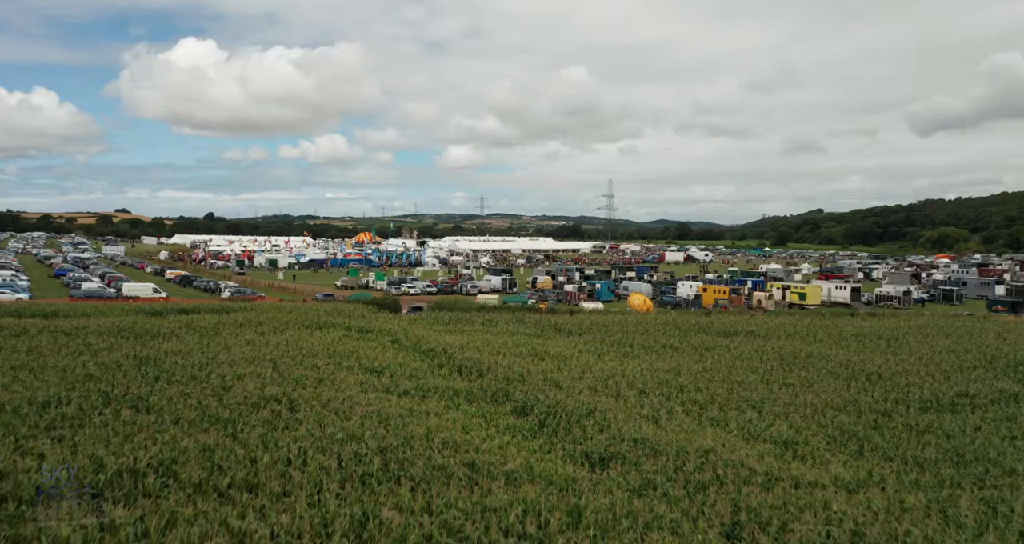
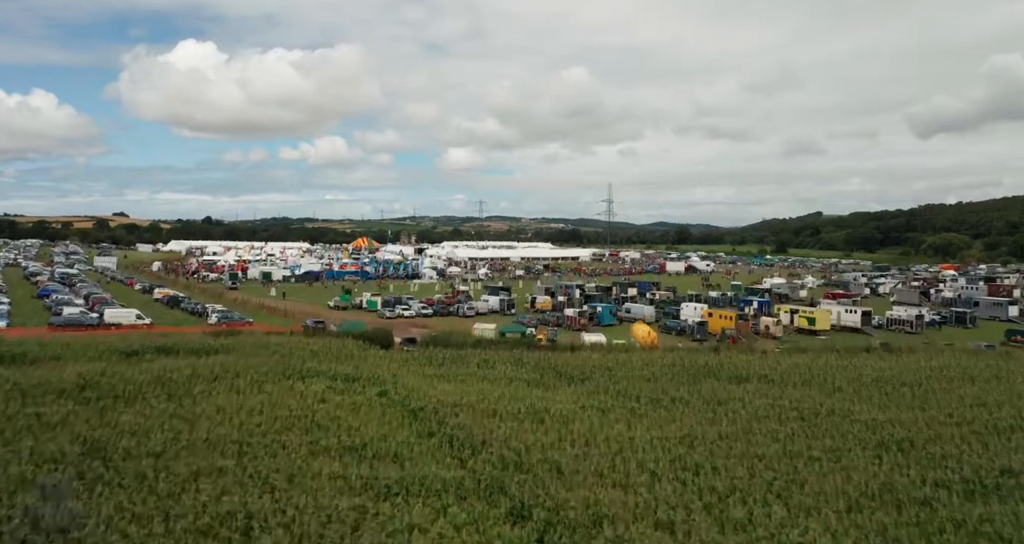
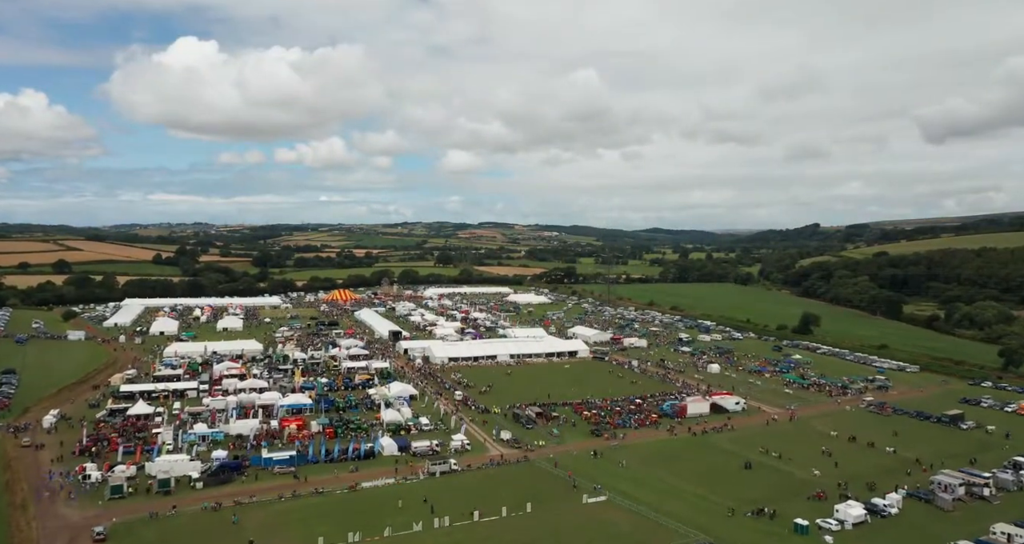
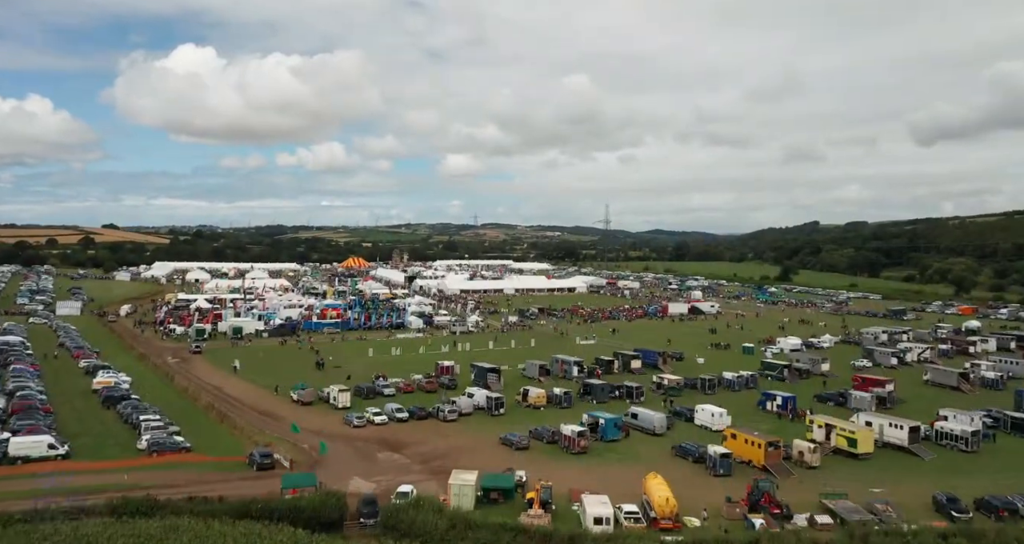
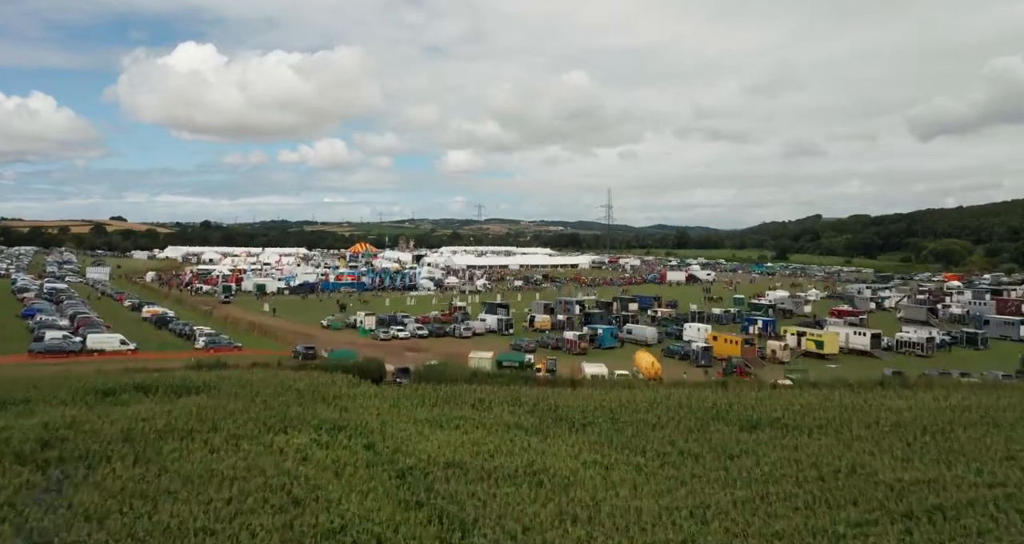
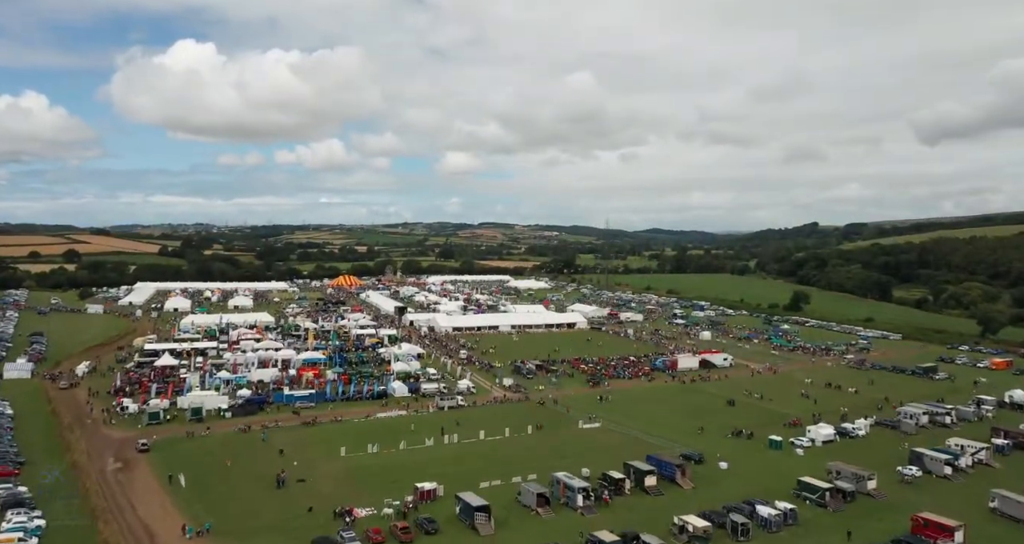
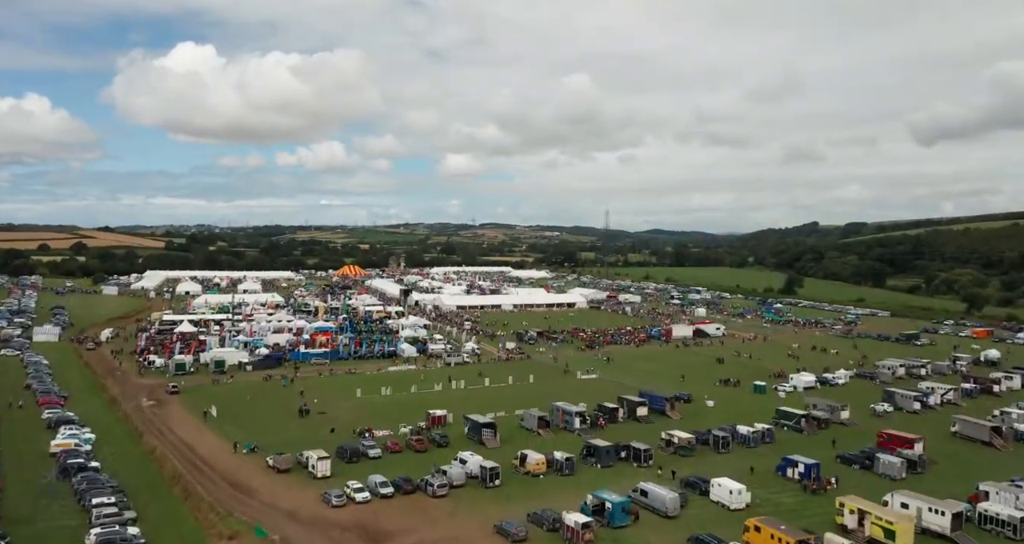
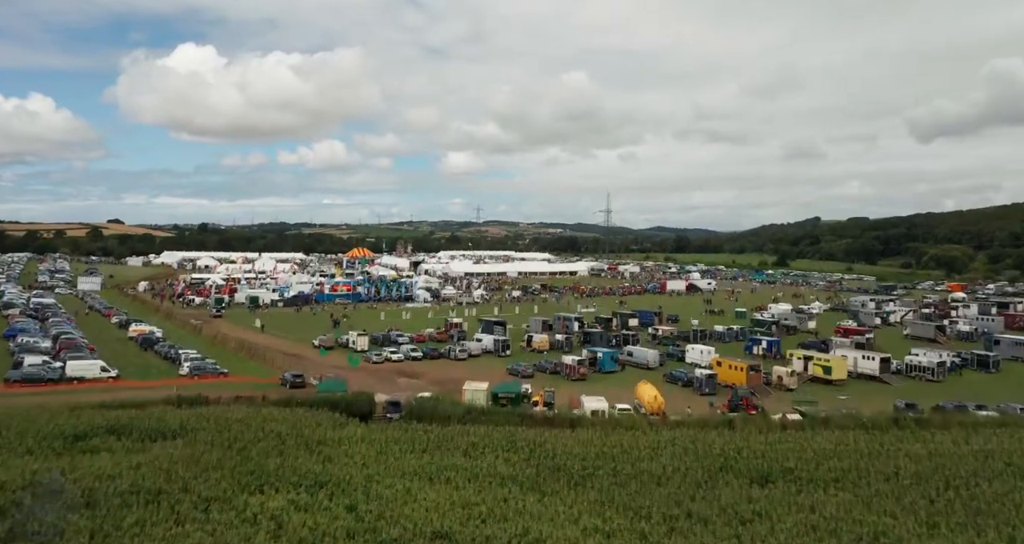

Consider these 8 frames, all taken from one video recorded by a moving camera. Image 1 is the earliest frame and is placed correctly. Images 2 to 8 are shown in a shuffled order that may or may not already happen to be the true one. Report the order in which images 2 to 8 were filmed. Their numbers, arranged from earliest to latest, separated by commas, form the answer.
2, 5, 8, 4, 7, 6, 3
